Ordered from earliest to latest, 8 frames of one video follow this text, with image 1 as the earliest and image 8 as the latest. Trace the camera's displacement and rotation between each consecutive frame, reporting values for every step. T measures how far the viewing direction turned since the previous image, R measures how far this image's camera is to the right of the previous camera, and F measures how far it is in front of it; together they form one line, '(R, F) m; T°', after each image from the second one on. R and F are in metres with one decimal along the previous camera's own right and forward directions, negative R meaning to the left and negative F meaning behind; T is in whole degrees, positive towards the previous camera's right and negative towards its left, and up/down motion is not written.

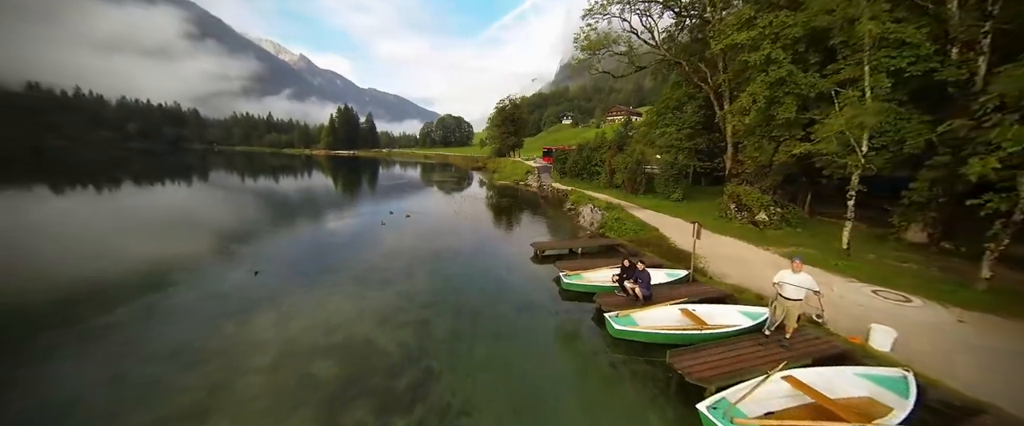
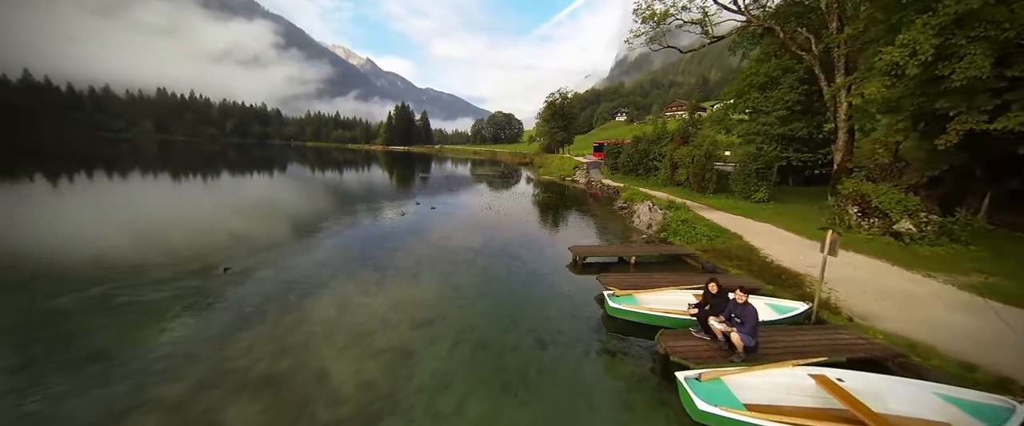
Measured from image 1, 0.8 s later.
(+0.5, +3.0) m; -8°
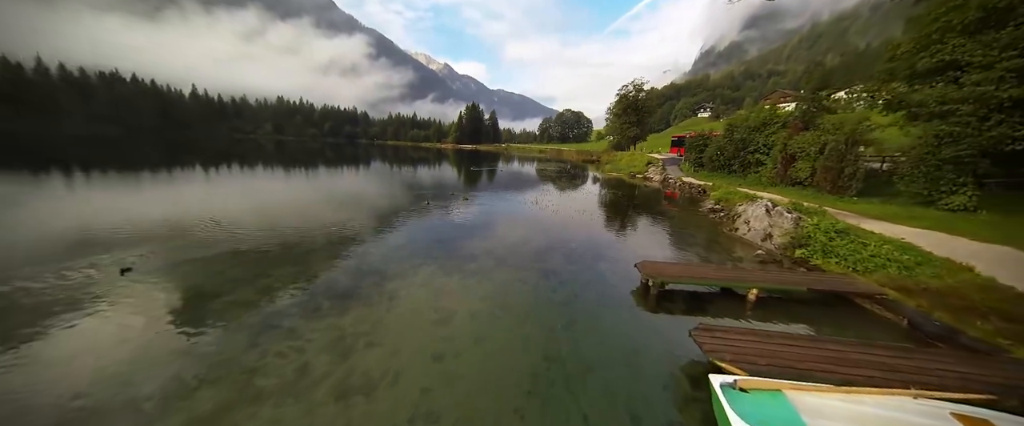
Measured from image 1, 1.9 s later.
(+0.7, +3.9) m; -11°
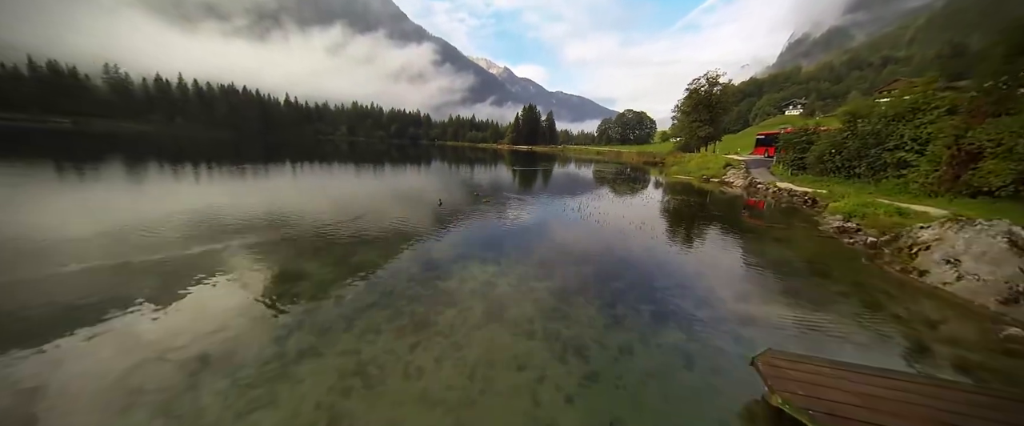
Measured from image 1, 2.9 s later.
(+0.8, +3.5) m; -9°
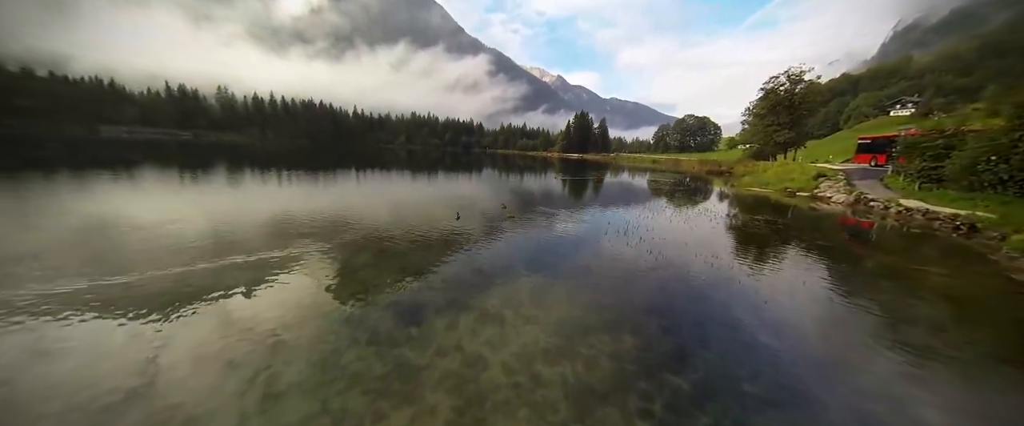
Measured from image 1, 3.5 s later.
(+0.6, +2.2) m; -9°
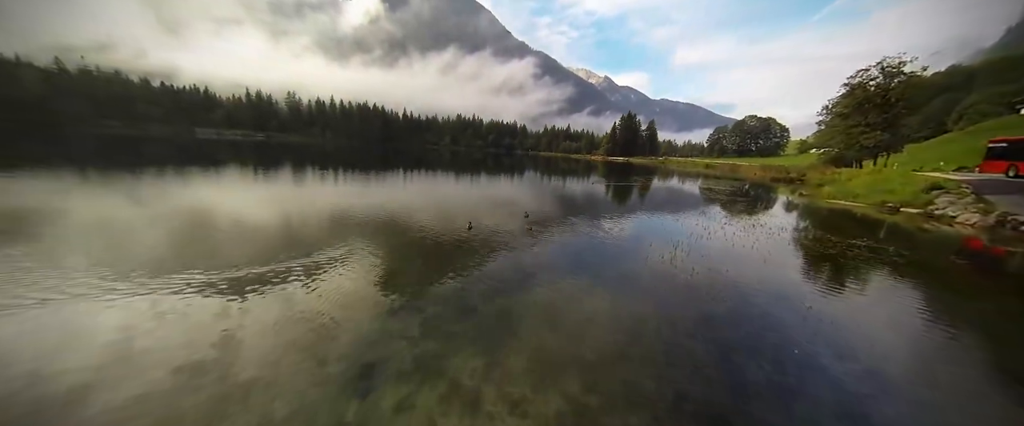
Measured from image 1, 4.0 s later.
(+0.5, +1.8) m; -7°
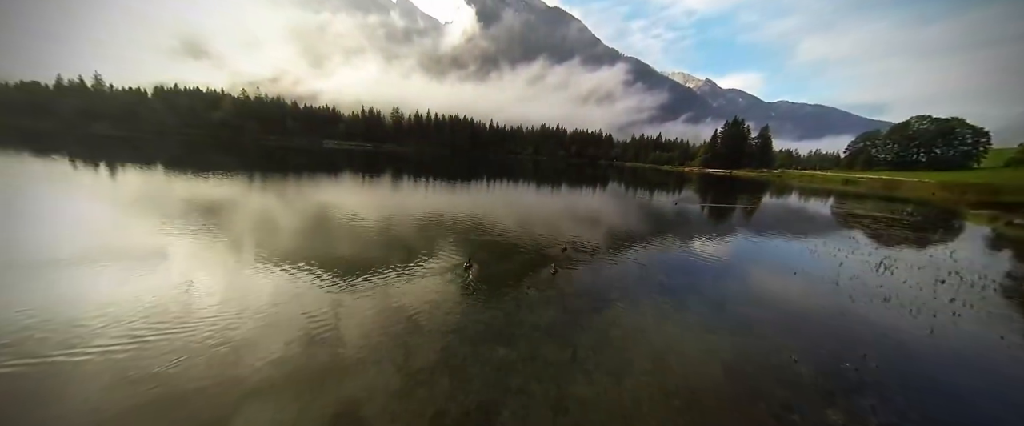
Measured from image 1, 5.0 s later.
(+0.9, +4.1) m; -14°
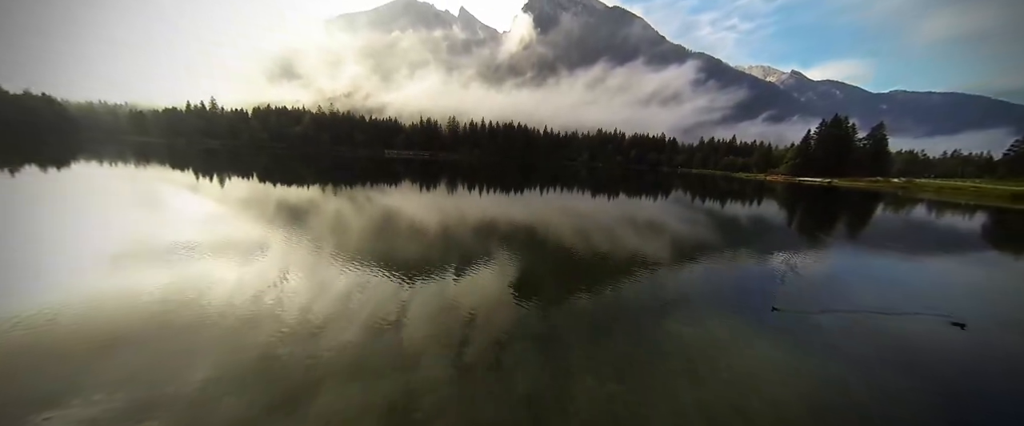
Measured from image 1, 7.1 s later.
(+2.5, +6.7) m; -10°
